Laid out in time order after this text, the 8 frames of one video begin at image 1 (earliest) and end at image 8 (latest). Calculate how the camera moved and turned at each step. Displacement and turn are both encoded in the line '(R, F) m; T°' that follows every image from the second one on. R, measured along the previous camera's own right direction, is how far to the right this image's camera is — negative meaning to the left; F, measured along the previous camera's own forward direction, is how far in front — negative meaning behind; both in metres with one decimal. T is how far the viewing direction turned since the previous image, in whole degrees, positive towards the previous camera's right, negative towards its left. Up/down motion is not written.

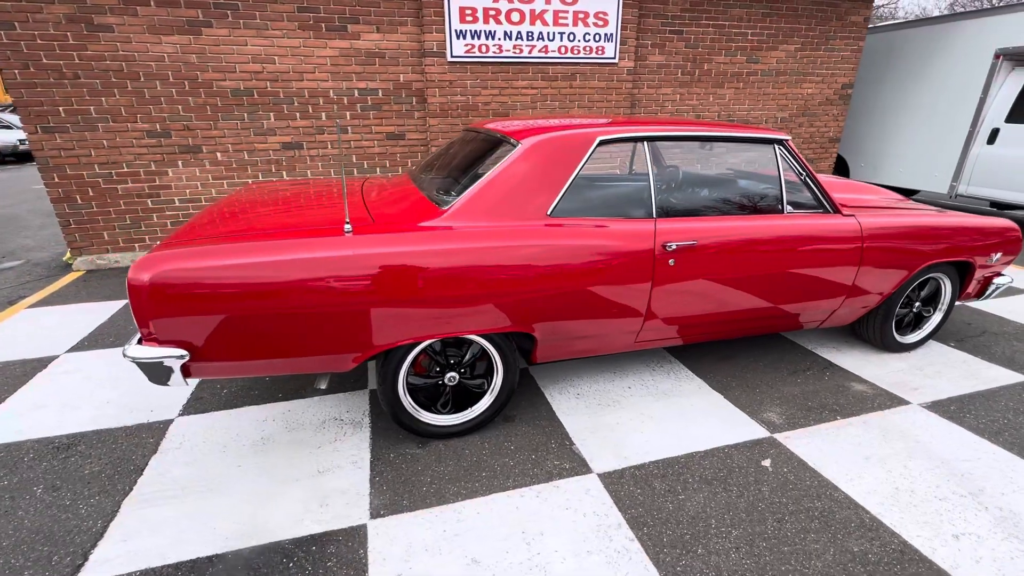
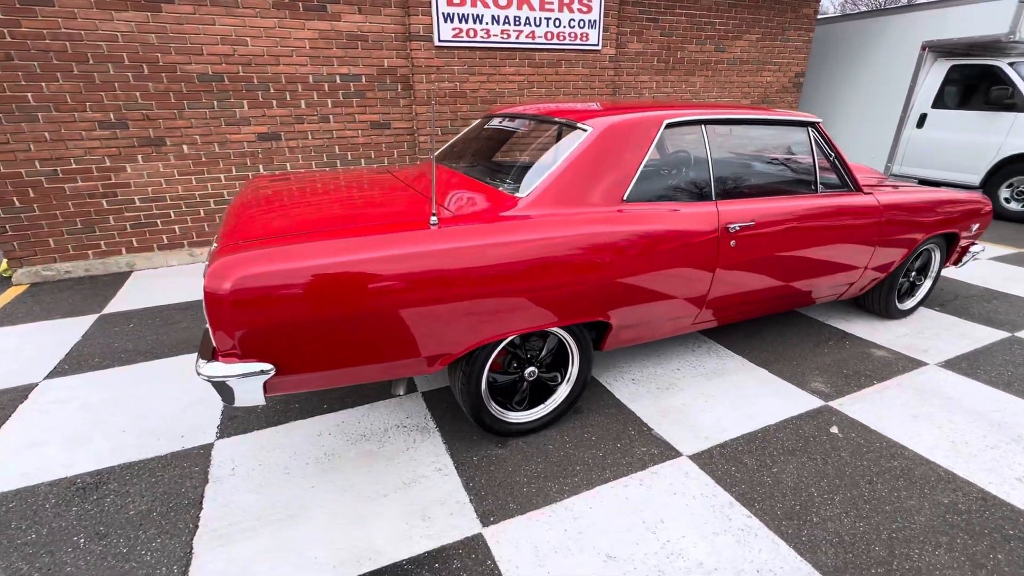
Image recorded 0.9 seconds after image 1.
(-0.6, +0.1) m; +7°
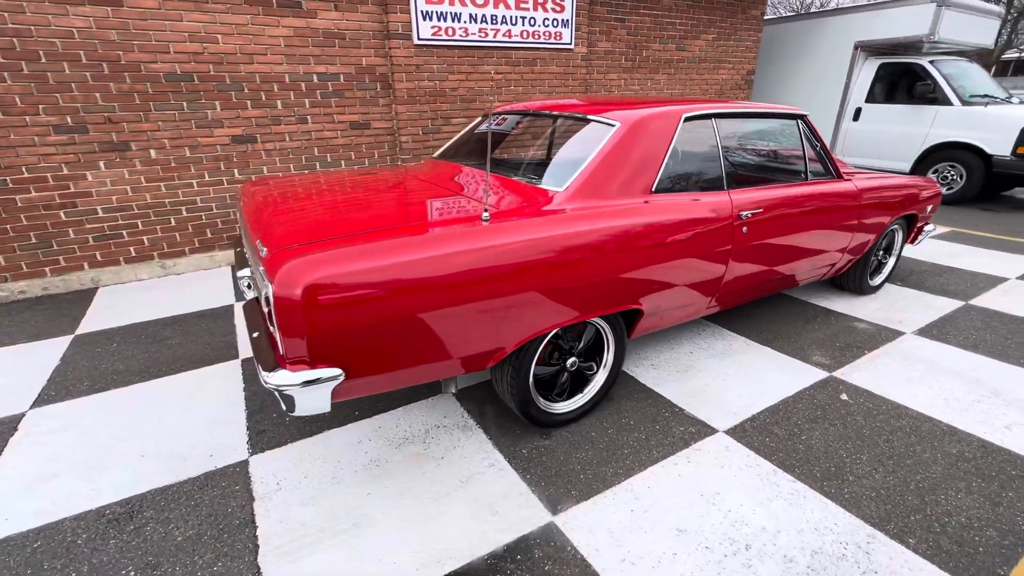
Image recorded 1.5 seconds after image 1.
(-0.4, 0.0) m; +6°
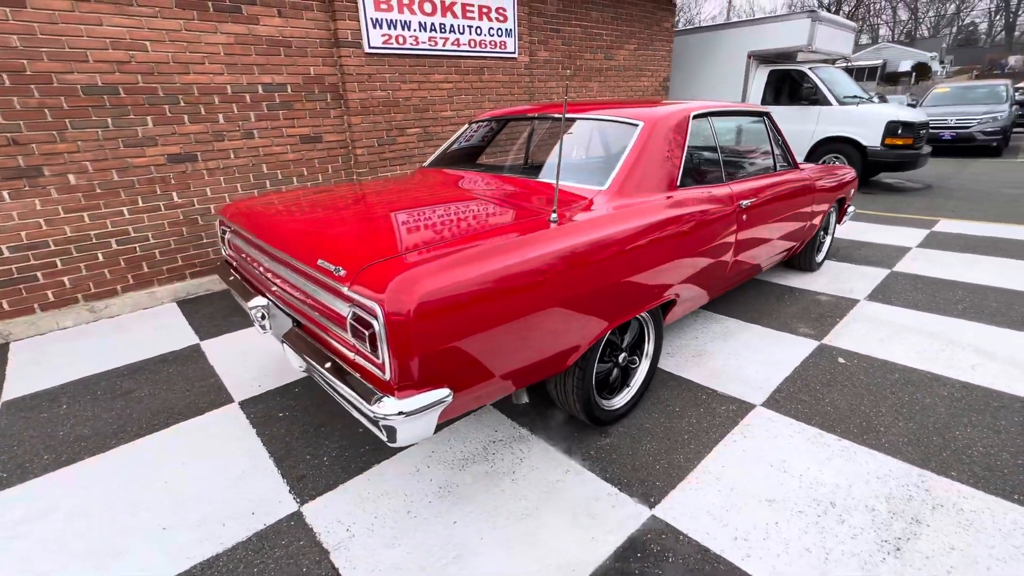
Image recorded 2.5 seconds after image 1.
(-0.6, +0.1) m; +10°
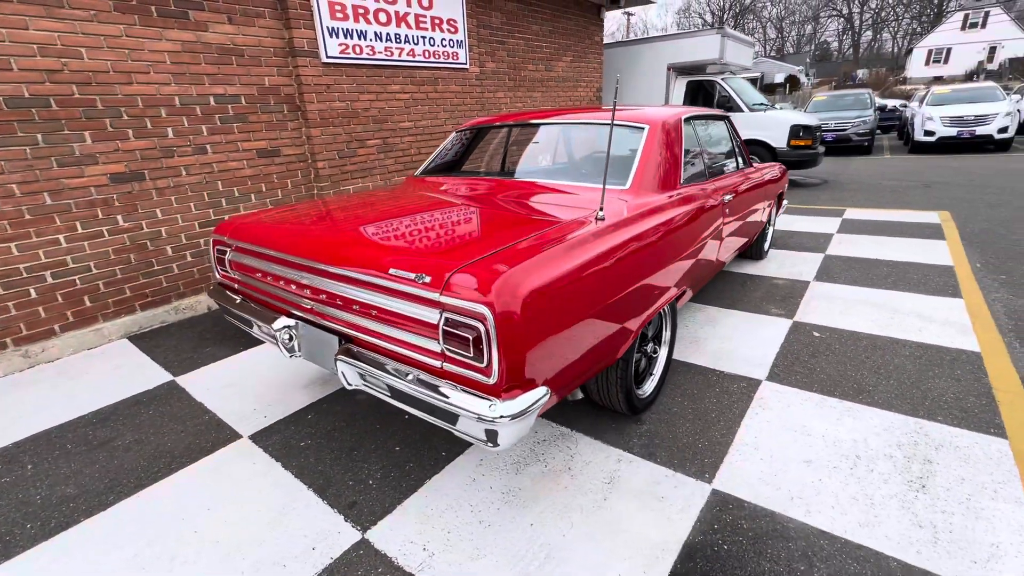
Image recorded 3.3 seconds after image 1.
(-0.5, 0.0) m; +9°
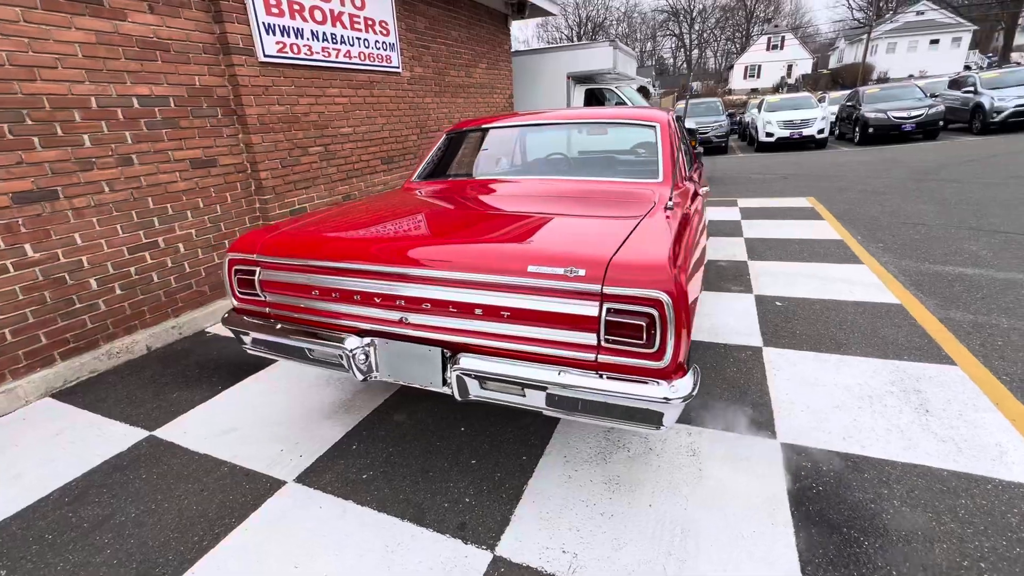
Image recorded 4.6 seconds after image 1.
(-0.8, +0.1) m; +14°
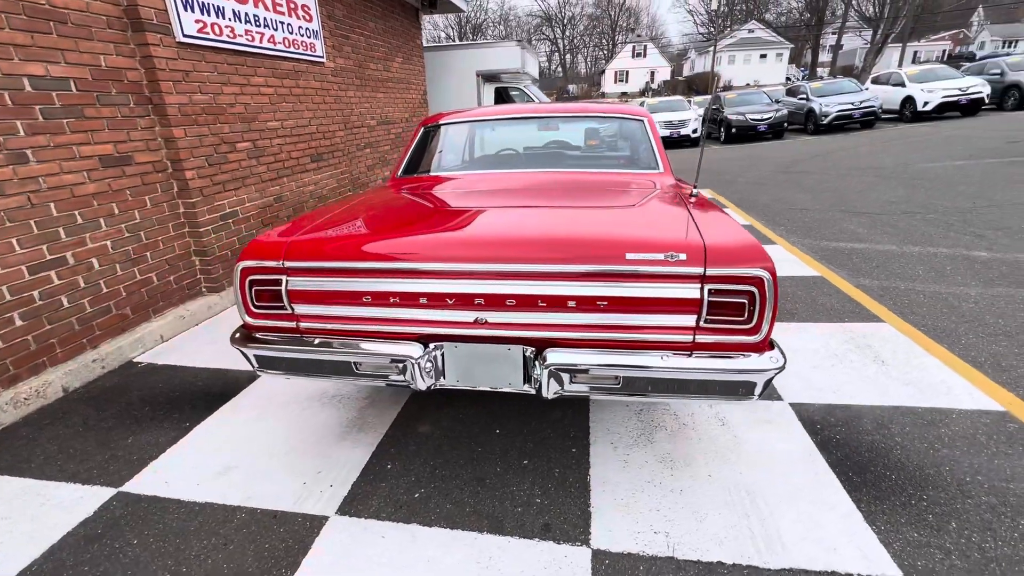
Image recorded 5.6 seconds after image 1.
(-0.7, +0.1) m; +13°
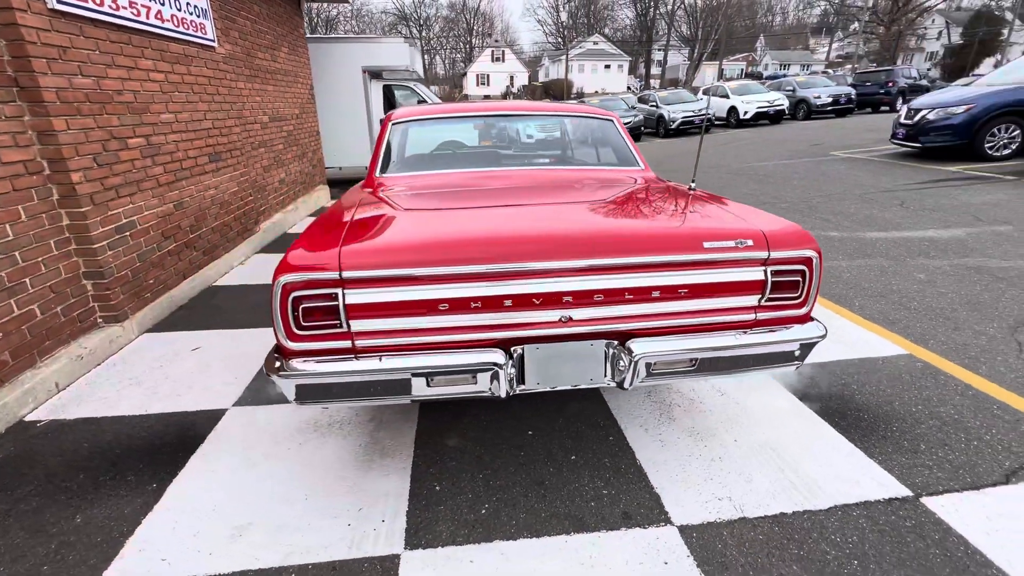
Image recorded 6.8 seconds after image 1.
(-0.7, +0.1) m; +15°
